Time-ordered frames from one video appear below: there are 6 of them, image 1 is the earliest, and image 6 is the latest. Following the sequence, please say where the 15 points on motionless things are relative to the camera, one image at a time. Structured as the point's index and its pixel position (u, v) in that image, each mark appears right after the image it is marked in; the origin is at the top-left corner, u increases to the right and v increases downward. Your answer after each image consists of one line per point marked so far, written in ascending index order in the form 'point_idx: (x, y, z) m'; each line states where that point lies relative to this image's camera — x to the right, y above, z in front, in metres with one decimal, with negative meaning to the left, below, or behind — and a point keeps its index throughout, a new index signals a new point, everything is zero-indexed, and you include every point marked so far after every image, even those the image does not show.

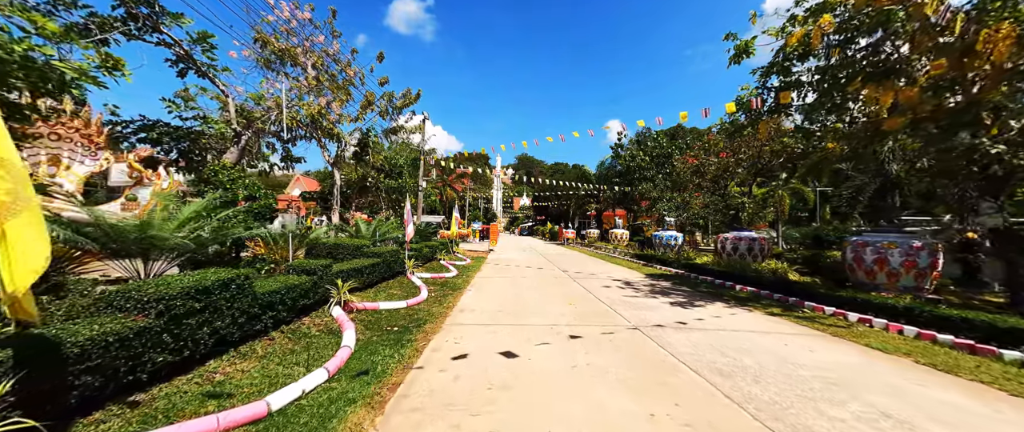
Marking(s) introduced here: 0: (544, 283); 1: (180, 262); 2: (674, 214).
0: (+0.8, -1.6, +8.9) m
1: (-3.9, -0.5, +4.3) m
2: (+7.8, +0.1, +17.4) m
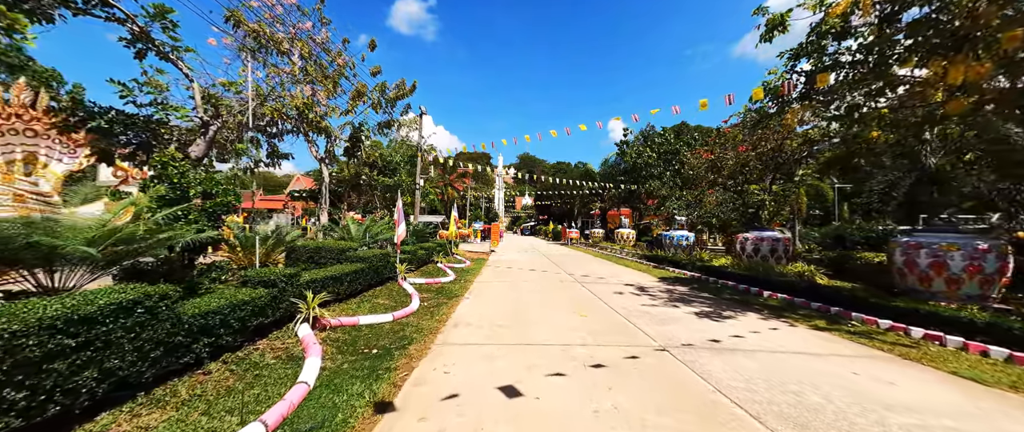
0: (+0.8, -1.6, +8.1) m
1: (-3.9, -0.5, +3.5) m
2: (+7.9, +0.2, +16.6) m
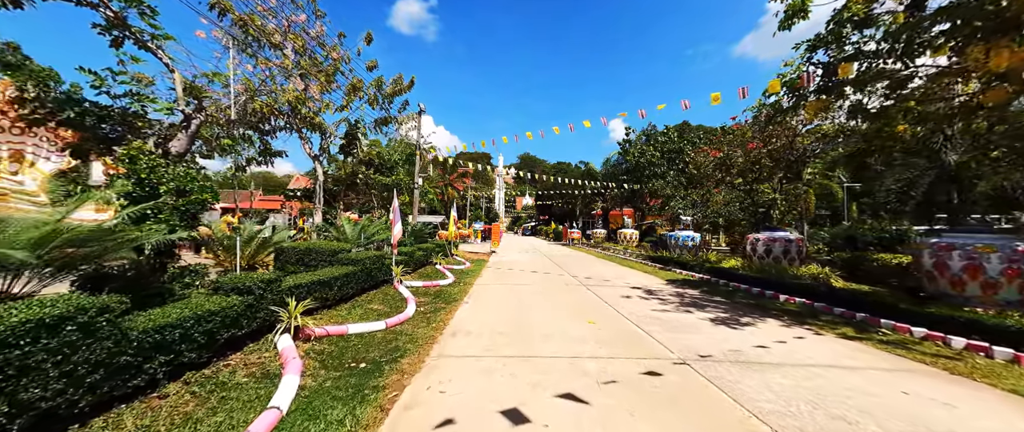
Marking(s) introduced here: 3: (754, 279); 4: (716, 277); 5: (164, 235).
0: (+0.9, -1.6, +7.7) m
1: (-3.8, -0.5, +3.1) m
2: (+7.9, +0.2, +16.2) m
3: (+5.7, -1.5, +8.6) m
4: (+5.6, -1.7, +9.9) m
5: (-3.6, -0.2, +3.7) m
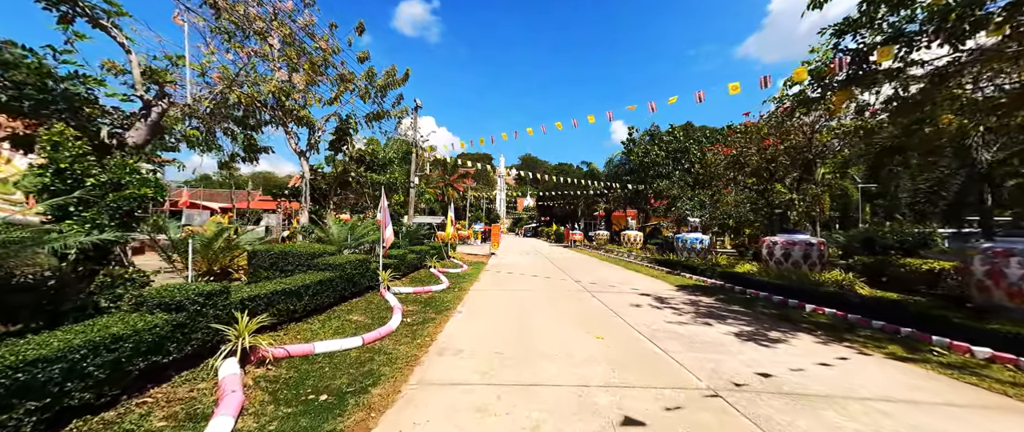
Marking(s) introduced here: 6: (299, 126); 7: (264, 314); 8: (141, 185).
0: (+0.8, -1.6, +7.0) m
1: (-3.9, -0.5, +2.5) m
2: (+7.9, +0.1, +15.5) m
3: (+5.7, -1.5, +7.9) m
4: (+5.6, -1.7, +9.3) m
5: (-3.6, -0.2, +3.1) m
6: (-5.8, +2.4, +9.8) m
7: (-2.4, -1.0, +3.6) m
8: (-3.8, +0.3, +3.7) m
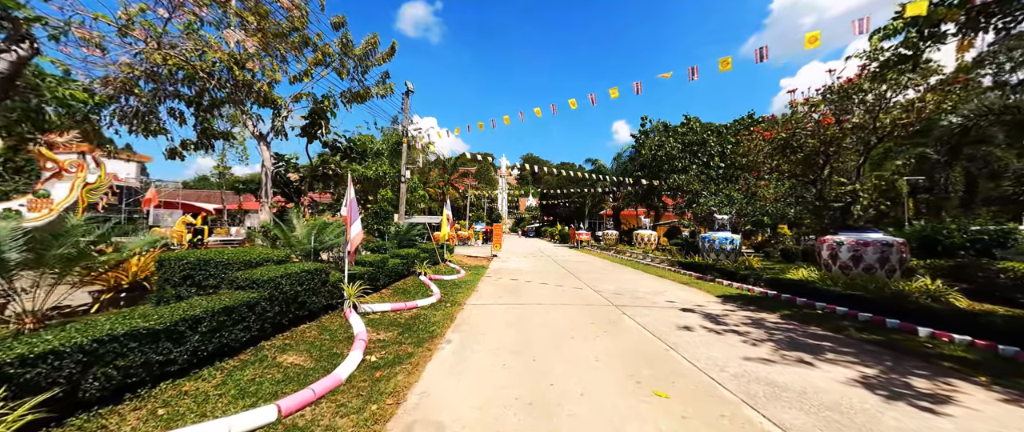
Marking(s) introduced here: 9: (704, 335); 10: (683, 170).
0: (+1.0, -1.5, +5.4) m
1: (-3.8, -0.4, +0.9) m
2: (+8.1, +0.2, +13.8) m
3: (+5.8, -1.4, +6.3) m
4: (+5.7, -1.6, +7.6) m
5: (-3.5, -0.1, +1.5) m
6: (-5.7, +2.5, +8.2) m
7: (-2.4, -0.9, +2.0) m
8: (-3.7, +0.4, +2.1) m
9: (+2.5, -1.5, +4.7) m
10: (+8.9, +2.4, +19.0) m
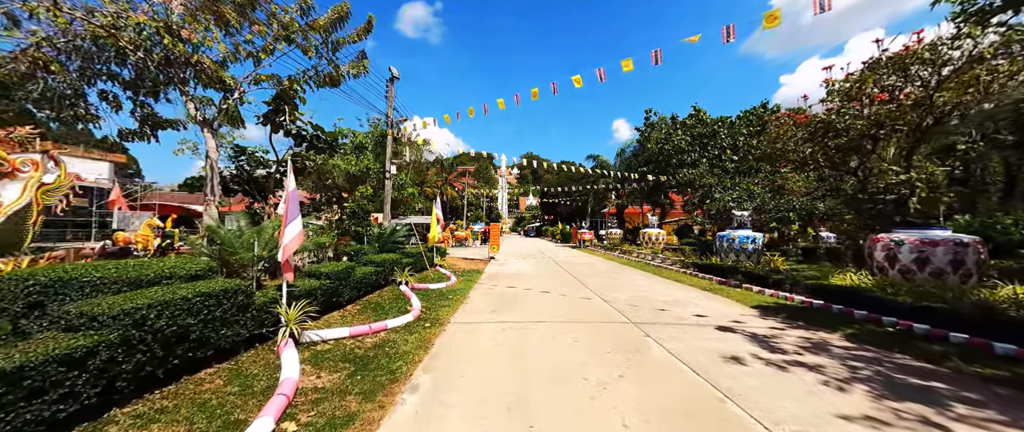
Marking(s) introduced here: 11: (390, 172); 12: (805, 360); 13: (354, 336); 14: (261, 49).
0: (+0.9, -1.5, +4.2) m
1: (-3.9, -0.5, -0.3) m
2: (+8.0, +0.4, +12.6) m
3: (+5.7, -1.3, +5.0) m
4: (+5.6, -1.5, +6.4) m
5: (-3.6, -0.1, +0.3) m
6: (-5.8, +2.5, +7.0) m
7: (-2.5, -0.9, +0.8) m
8: (-3.8, +0.4, +0.9) m
9: (+2.4, -1.5, +3.5) m
10: (+8.8, +2.6, +17.8) m
11: (-3.5, +1.3, +10.3) m
12: (+3.0, -1.5, +3.8) m
13: (-1.9, -1.4, +4.3) m
14: (-4.9, +3.2, +7.0) m
